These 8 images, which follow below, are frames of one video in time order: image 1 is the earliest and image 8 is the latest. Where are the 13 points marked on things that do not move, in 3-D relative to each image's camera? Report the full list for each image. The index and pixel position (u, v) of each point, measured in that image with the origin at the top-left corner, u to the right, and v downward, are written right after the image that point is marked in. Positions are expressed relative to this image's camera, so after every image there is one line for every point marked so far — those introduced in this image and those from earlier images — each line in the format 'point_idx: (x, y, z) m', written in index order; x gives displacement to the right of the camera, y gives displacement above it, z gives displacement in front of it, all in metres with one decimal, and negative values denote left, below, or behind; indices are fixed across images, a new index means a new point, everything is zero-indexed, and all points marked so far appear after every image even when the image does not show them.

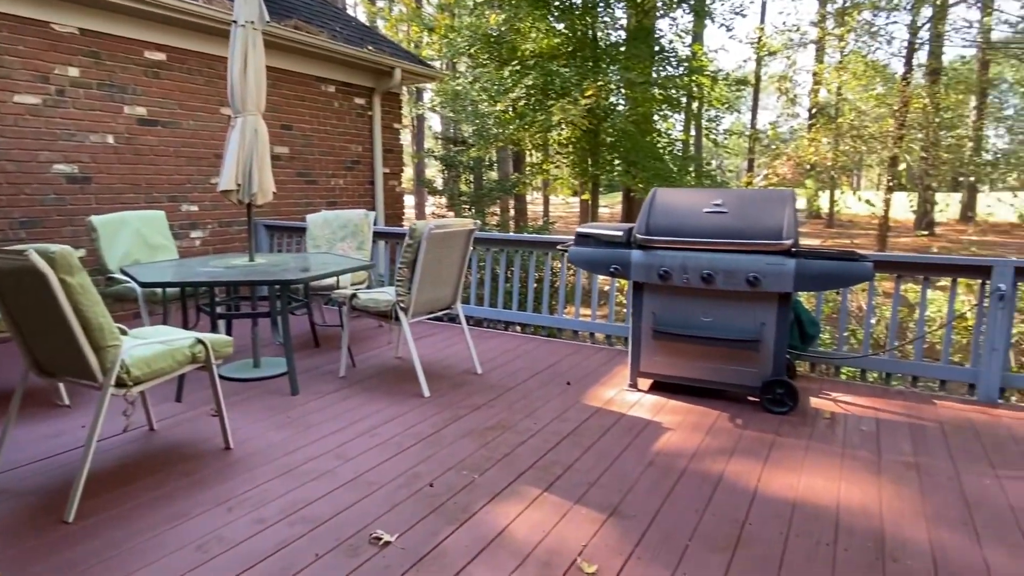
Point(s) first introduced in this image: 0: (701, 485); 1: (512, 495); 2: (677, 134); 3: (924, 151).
0: (+0.7, -0.7, +2.1) m
1: (0.0, -0.7, +2.0) m
2: (+2.2, +2.0, +8.2) m
3: (+5.2, +1.7, +7.7) m
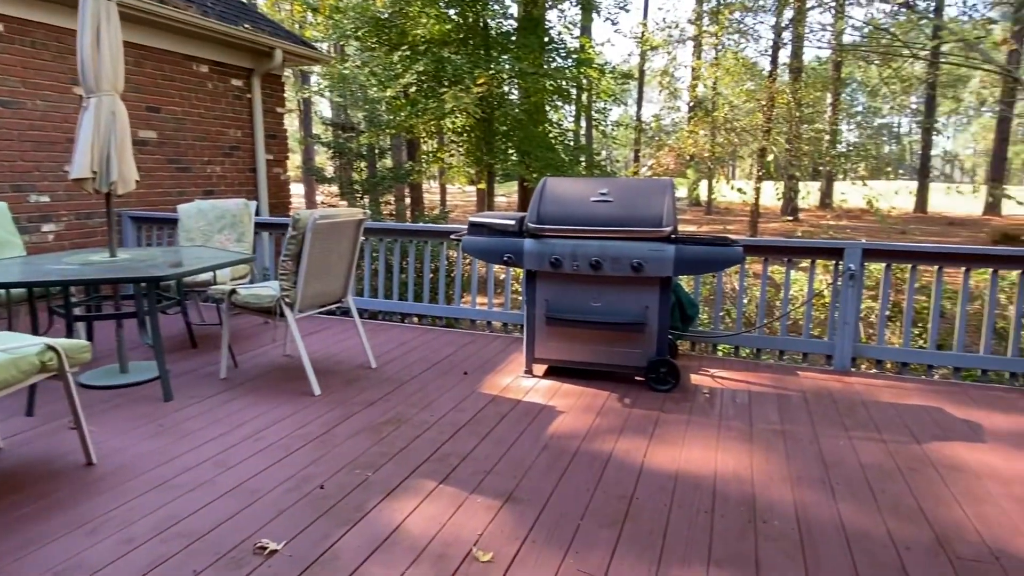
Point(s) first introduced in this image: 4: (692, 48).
0: (+0.3, -0.6, +2.2) m
1: (-0.3, -0.7, +2.0) m
2: (+0.8, +2.2, +8.4) m
3: (+3.8, +2.0, +8.4) m
4: (+2.7, +3.5, +9.0) m
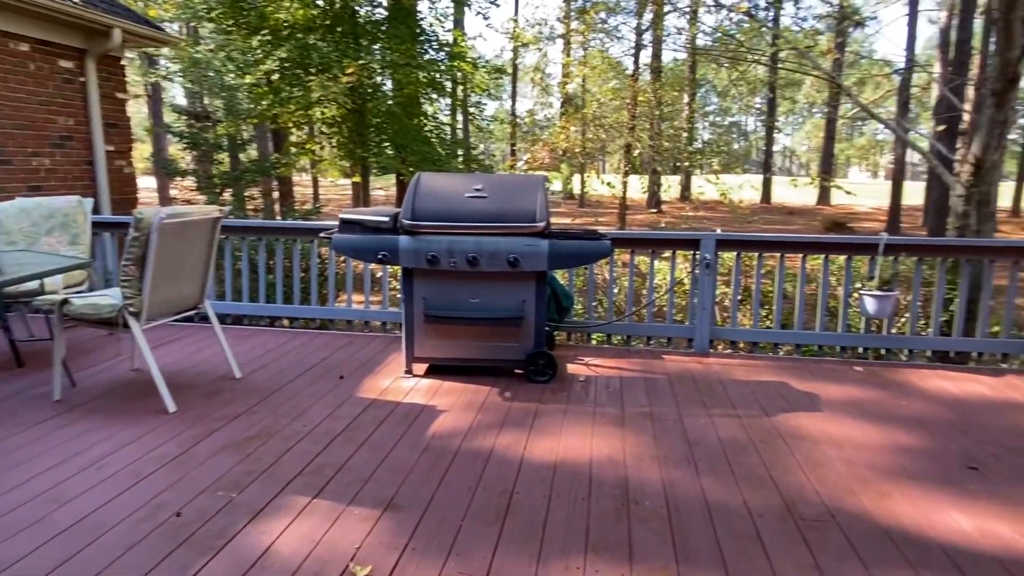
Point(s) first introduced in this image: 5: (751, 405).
0: (-0.1, -0.6, +2.2) m
1: (-0.7, -0.7, +1.9) m
2: (-0.9, +2.3, +8.3) m
3: (+2.0, +2.2, +9.0) m
4: (+0.8, +3.7, +9.3) m
5: (+1.1, -0.5, +2.8) m
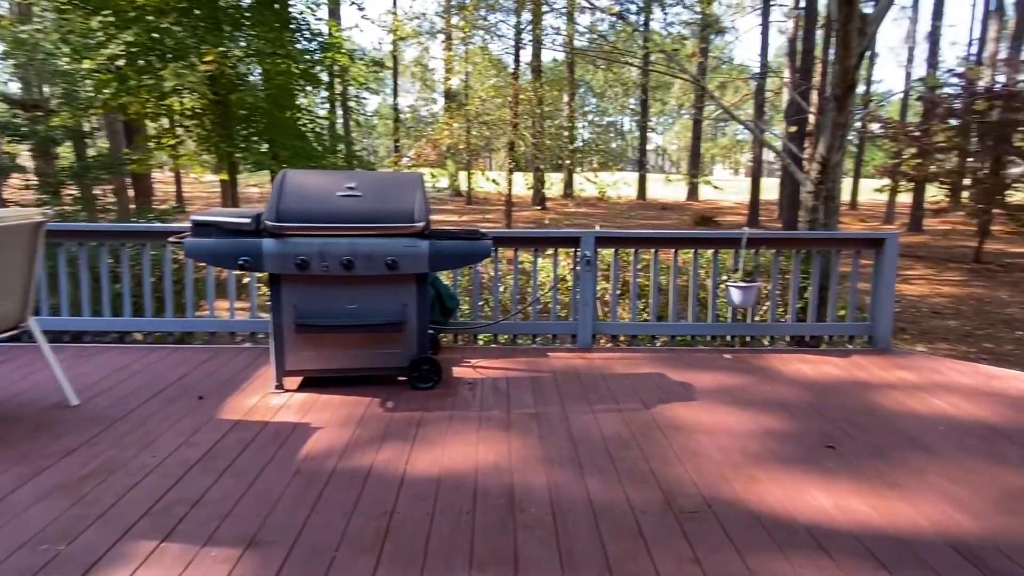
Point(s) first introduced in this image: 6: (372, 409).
0: (-0.5, -0.7, +2.1) m
1: (-1.1, -0.7, +1.6) m
2: (-2.5, +2.3, +7.9) m
3: (+0.3, +2.2, +9.1) m
4: (-1.0, +3.7, +9.2) m
5: (+0.6, -0.5, +2.9) m
6: (-0.6, -0.5, +2.7) m
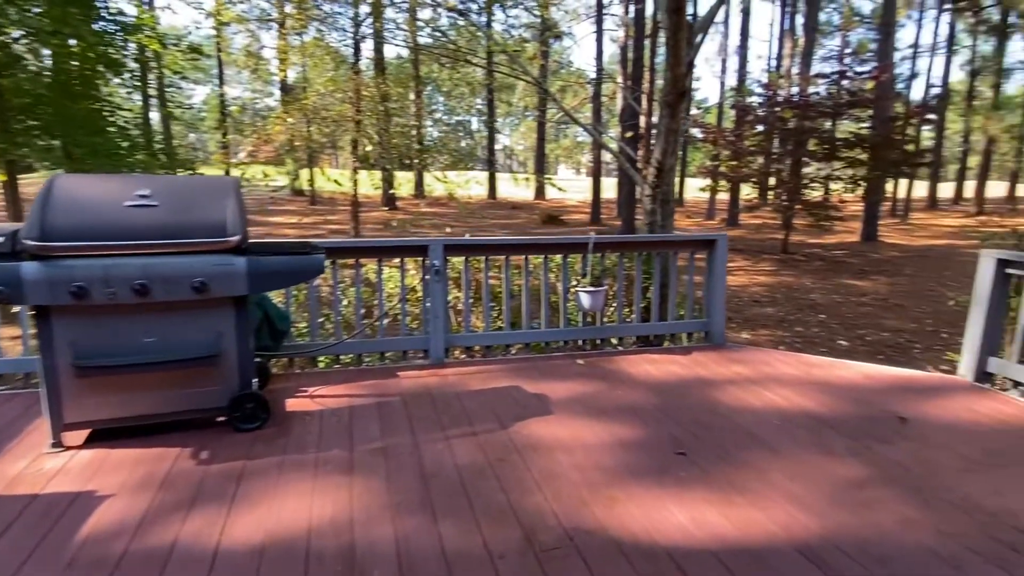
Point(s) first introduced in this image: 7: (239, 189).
0: (-1.0, -0.8, +1.7) m
1: (-1.4, -0.8, +1.1) m
2: (-4.4, +2.1, +6.9) m
3: (-1.9, +2.1, +8.6) m
4: (-3.3, +3.6, +8.4) m
5: (-0.1, -0.6, +2.7) m
6: (-1.2, -0.6, +2.3) m
7: (-1.1, +0.4, +2.6) m
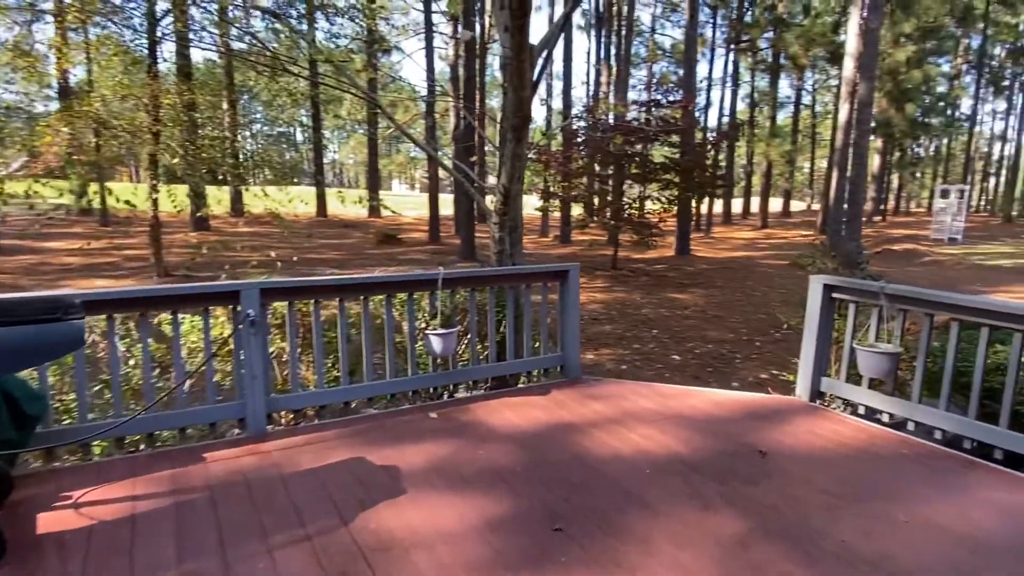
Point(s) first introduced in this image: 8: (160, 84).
0: (-1.2, -1.0, +0.9) m
1: (-1.5, -1.1, +0.3) m
2: (-6.0, +1.6, +5.2) m
3: (-4.1, +1.7, +7.5) m
4: (-5.4, +3.0, +7.0) m
5: (-0.7, -0.8, +2.2) m
6: (-1.6, -0.9, +1.5) m
7: (-1.7, +0.2, +1.8) m
8: (-4.2, +2.4, +7.2) m
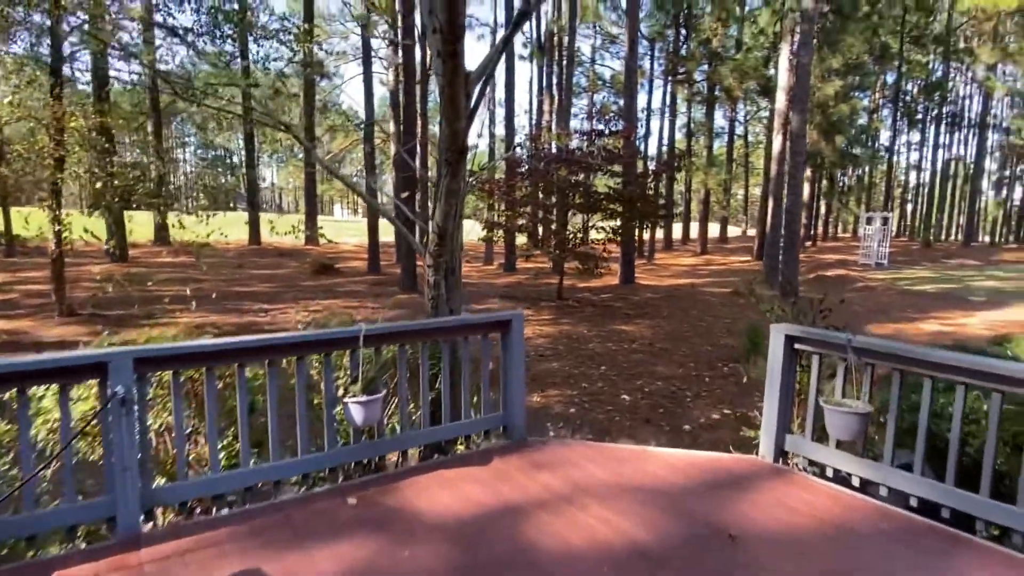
0: (-1.3, -1.2, +0.4) m
1: (-1.5, -1.2, -0.2) m
2: (-6.4, +1.2, +4.3) m
3: (-4.8, +1.2, +6.8) m
4: (-6.1, +2.6, +6.2) m
5: (-0.9, -1.0, +1.7) m
6: (-1.8, -1.1, +0.9) m
7: (-1.9, -0.1, +1.3) m
8: (-4.9, +2.0, +6.5) m
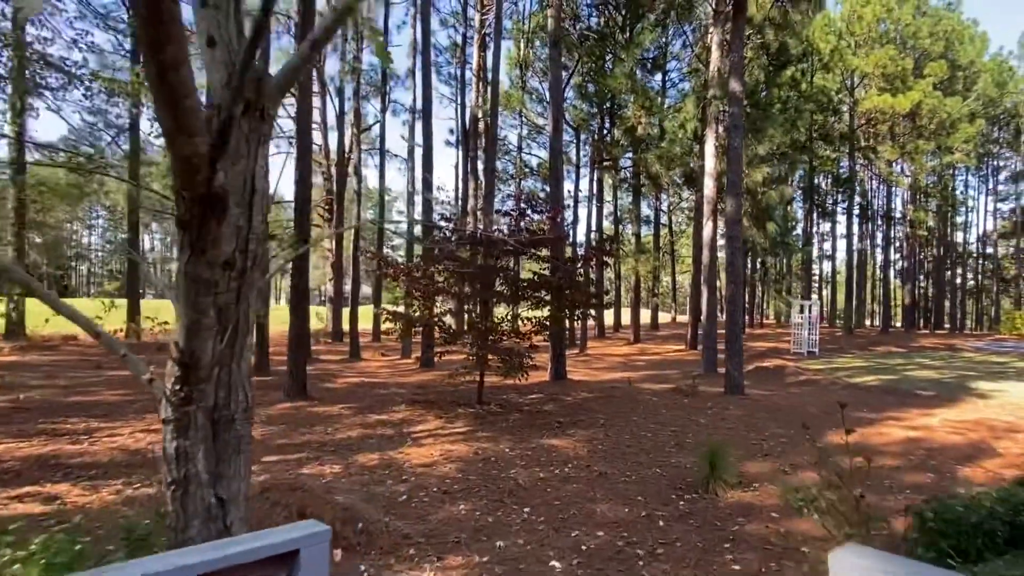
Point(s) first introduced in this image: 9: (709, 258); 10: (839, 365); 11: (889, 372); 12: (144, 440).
0: (-1.5, -1.2, -1.6) m
1: (-1.6, -1.2, -2.3) m
2: (-7.1, +0.5, +2.0) m
3: (-5.7, +0.2, +4.6) m
4: (-6.9, +1.7, +4.1) m
5: (-1.2, -1.3, -0.2) m
6: (-2.0, -1.2, -1.1) m
7: (-2.2, -0.3, -0.7) m
8: (-5.8, +1.0, +4.5) m
9: (+5.0, +0.8, +15.3) m
10: (+10.1, -2.4, +19.0) m
11: (+10.6, -2.4, +17.2) m
12: (-4.3, -1.8, +7.3) m
